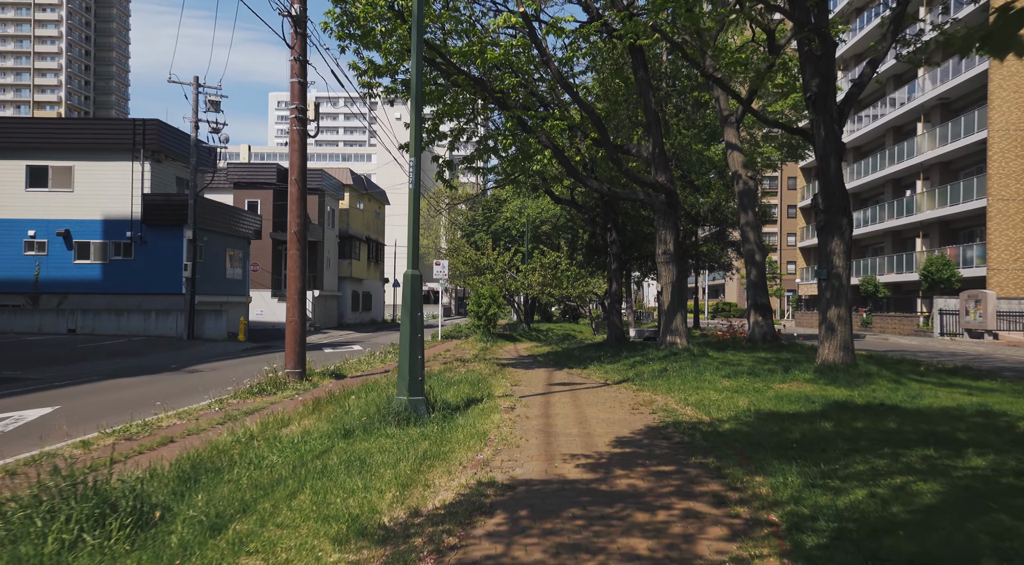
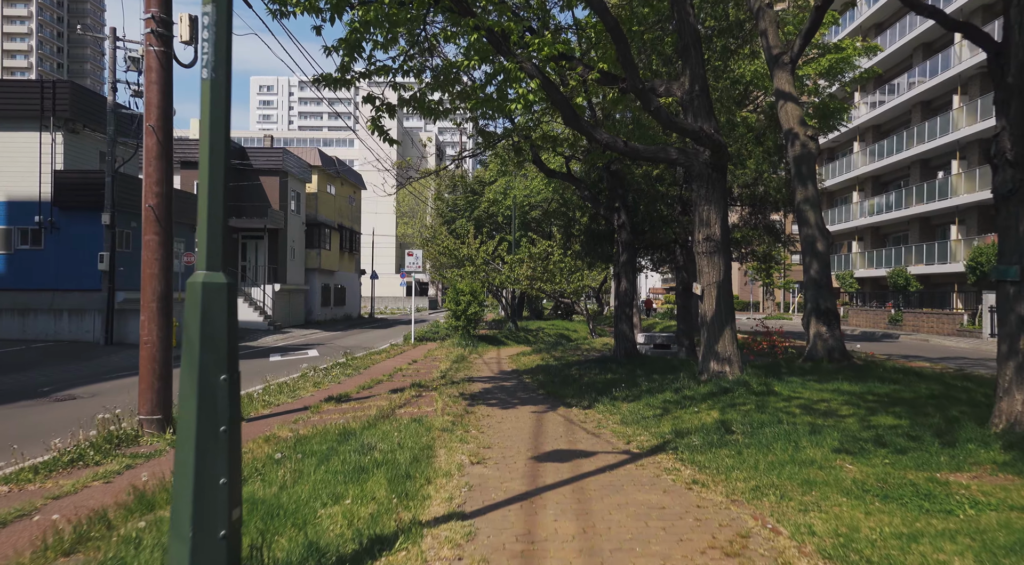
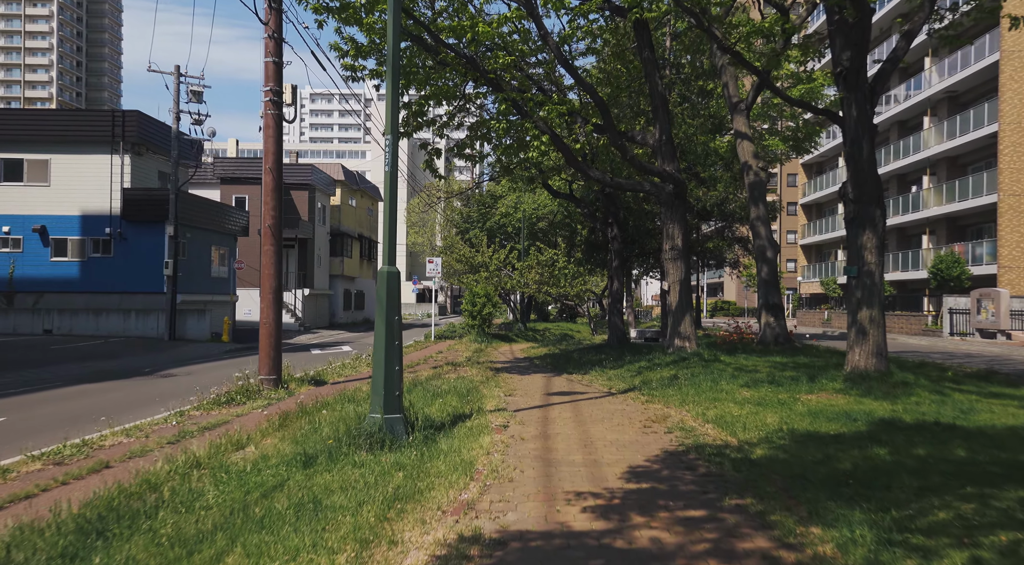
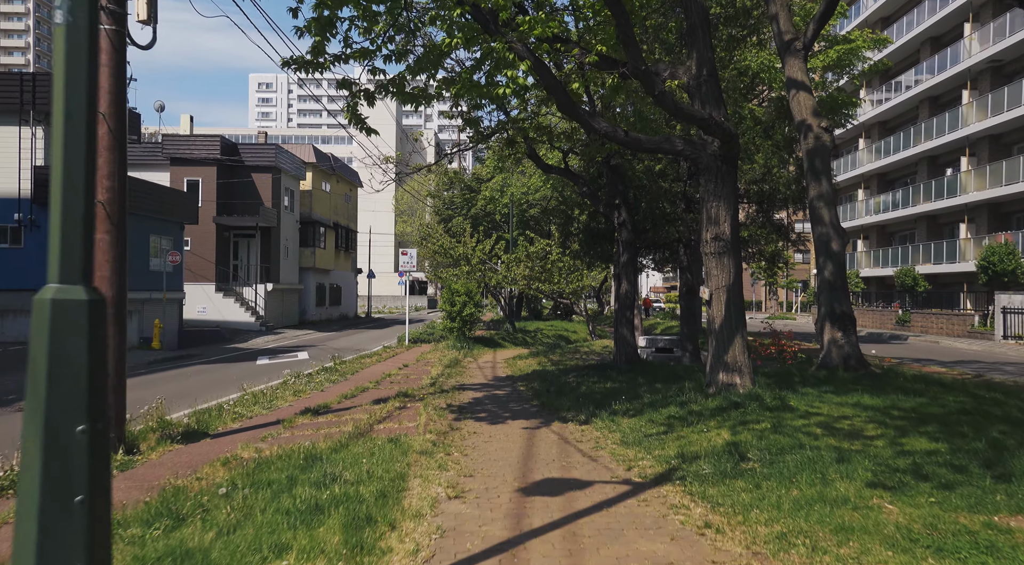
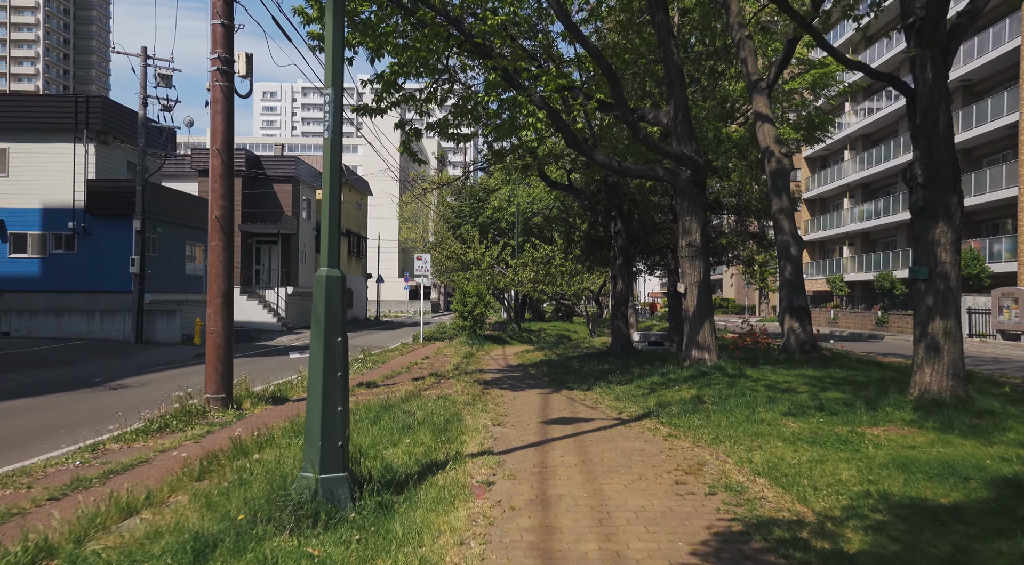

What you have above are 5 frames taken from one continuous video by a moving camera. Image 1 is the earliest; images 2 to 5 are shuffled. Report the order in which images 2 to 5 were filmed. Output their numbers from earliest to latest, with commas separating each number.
3, 5, 2, 4
